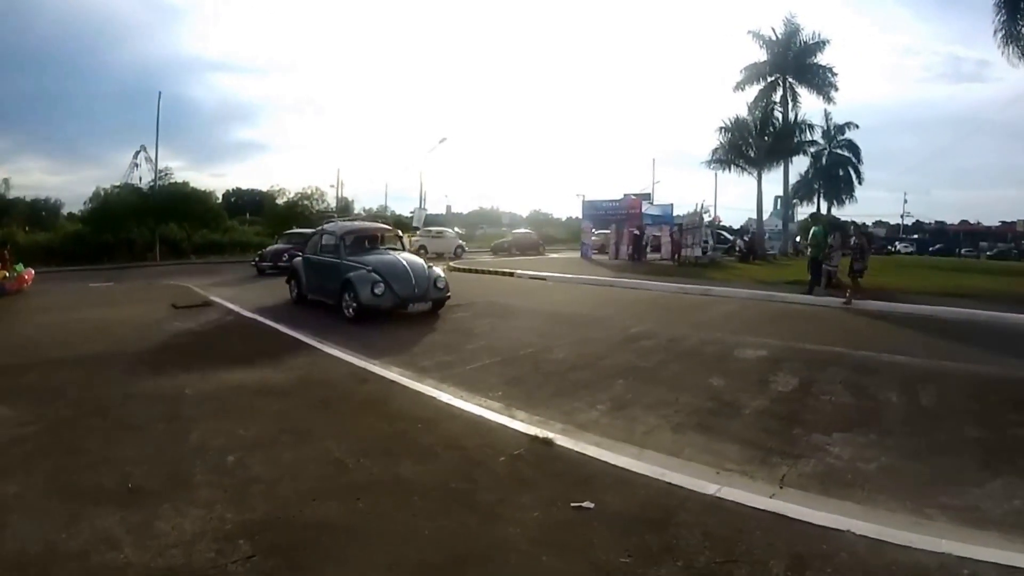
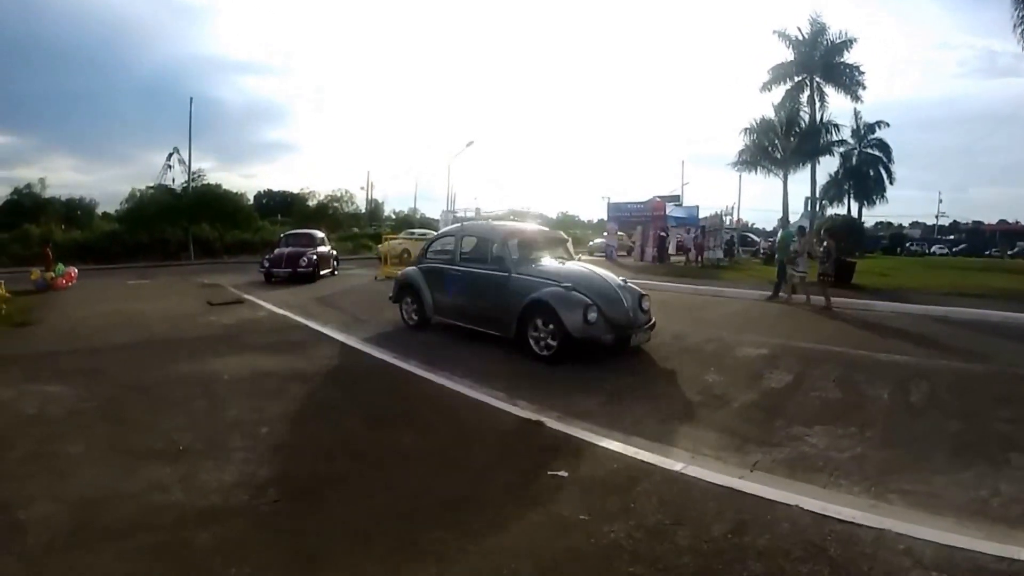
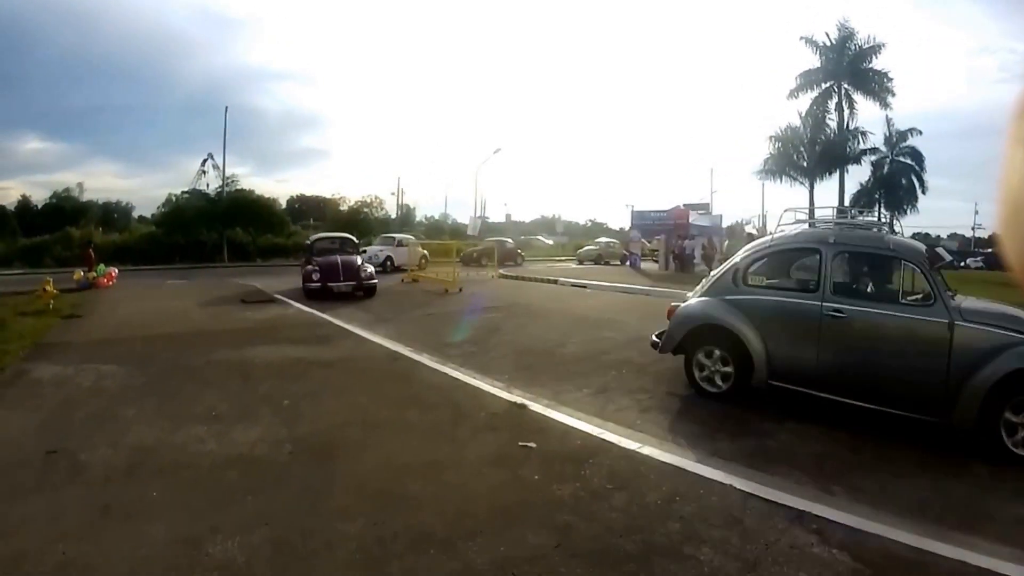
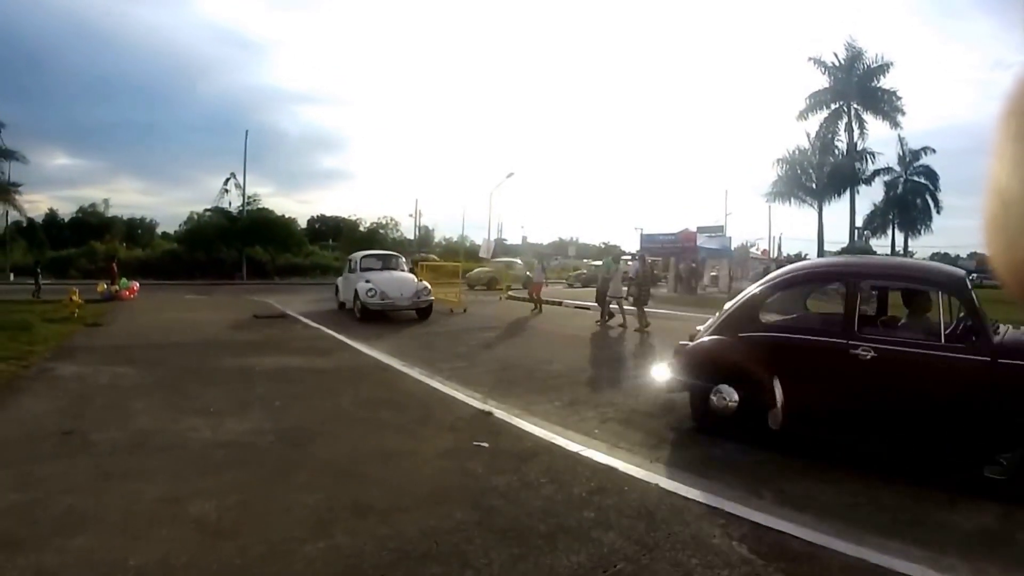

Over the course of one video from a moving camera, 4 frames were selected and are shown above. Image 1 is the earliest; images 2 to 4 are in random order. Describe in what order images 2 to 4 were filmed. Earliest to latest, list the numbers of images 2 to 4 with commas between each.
2, 3, 4
